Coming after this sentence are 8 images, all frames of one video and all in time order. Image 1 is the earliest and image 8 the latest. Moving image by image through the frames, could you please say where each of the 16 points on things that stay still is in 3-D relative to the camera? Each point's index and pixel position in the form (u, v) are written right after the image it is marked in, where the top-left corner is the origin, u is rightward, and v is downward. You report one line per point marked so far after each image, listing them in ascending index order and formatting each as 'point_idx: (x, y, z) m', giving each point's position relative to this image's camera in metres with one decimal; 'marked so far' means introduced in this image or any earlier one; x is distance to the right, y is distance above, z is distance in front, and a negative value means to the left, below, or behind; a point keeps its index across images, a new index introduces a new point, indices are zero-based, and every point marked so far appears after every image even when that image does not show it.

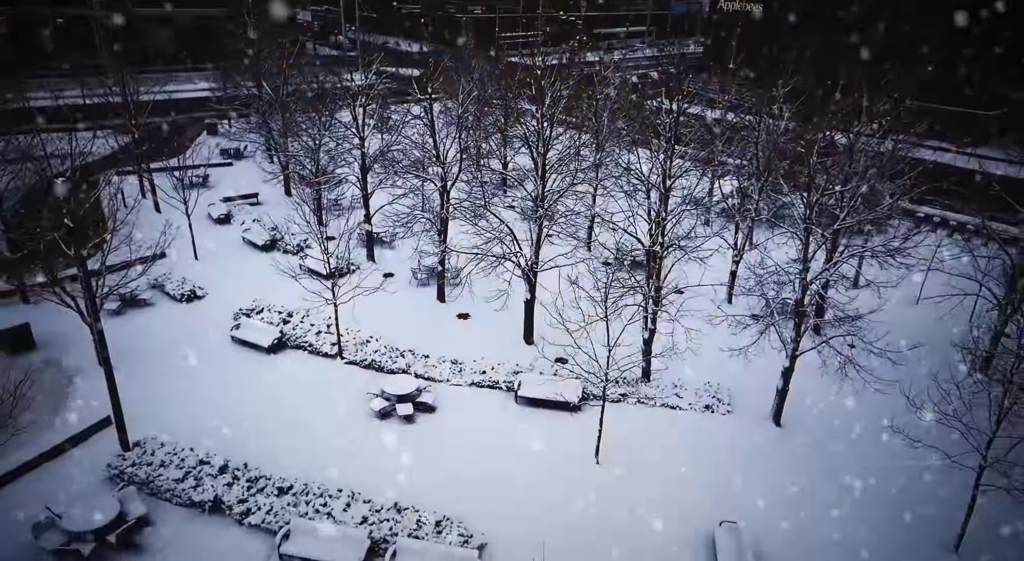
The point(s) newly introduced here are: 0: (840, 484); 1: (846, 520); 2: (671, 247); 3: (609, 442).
0: (+7.6, -4.7, +15.8) m
1: (+7.3, -5.3, +14.9) m
2: (+4.6, +1.0, +20.0) m
3: (+2.4, -4.1, +17.0) m
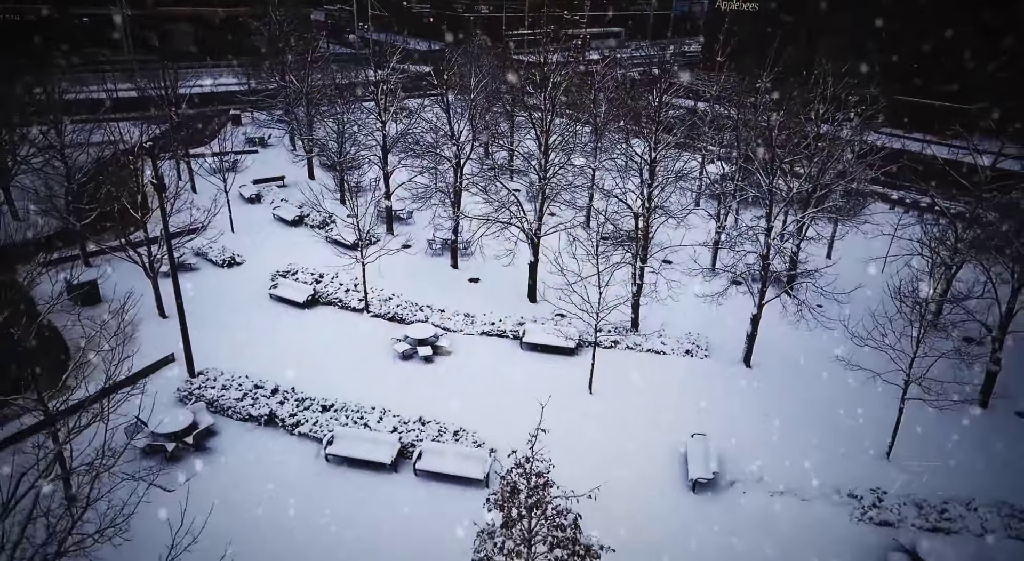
0: (+7.7, -3.4, +18.7) m
1: (+7.4, -4.0, +17.8) m
2: (+4.8, +2.2, +22.9) m
3: (+2.6, -2.8, +20.0) m
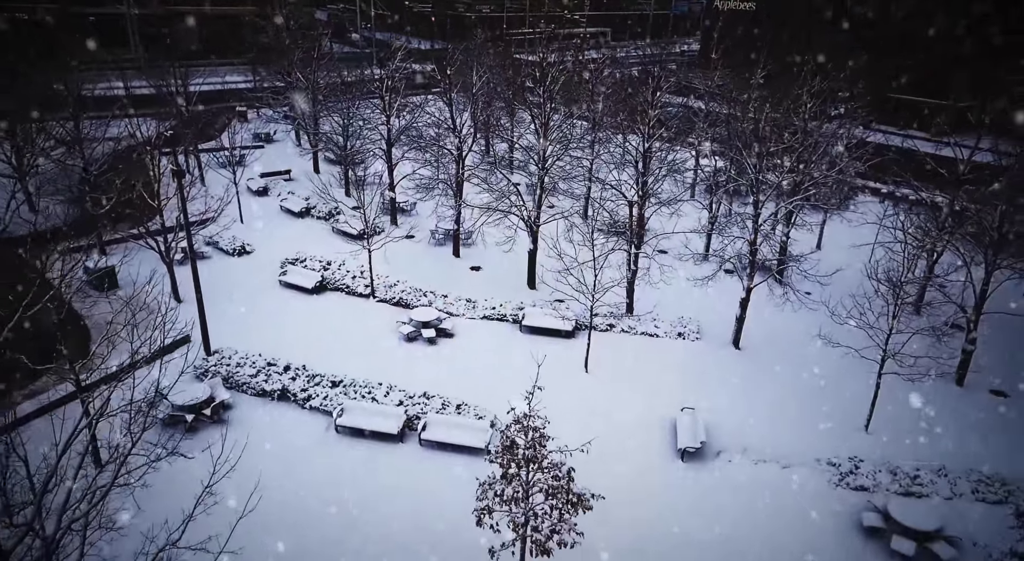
0: (+7.7, -3.0, +19.8) m
1: (+7.4, -3.6, +18.9) m
2: (+4.8, +2.7, +24.0) m
3: (+2.6, -2.3, +21.1) m
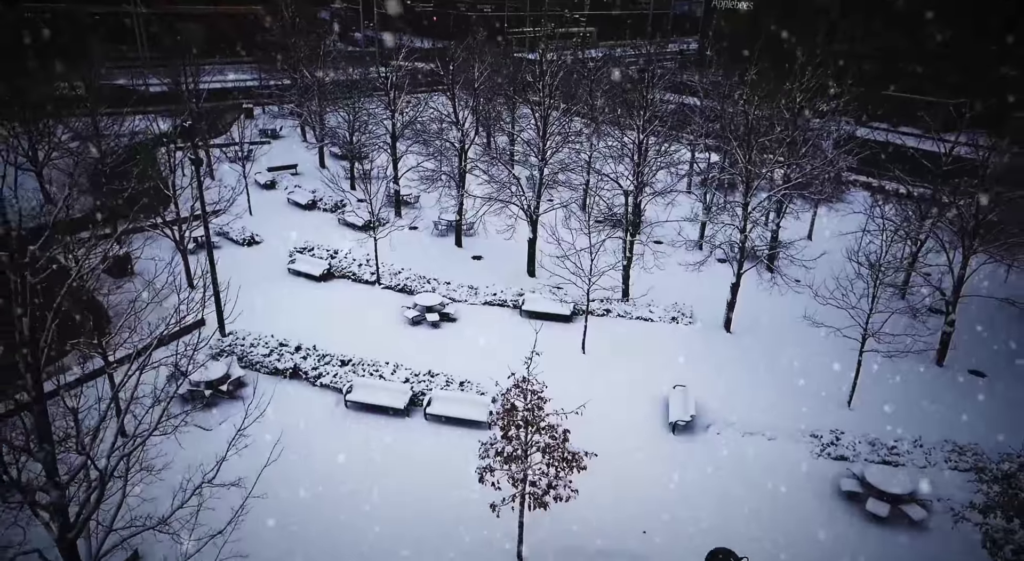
0: (+7.7, -2.5, +20.8) m
1: (+7.4, -3.1, +19.9) m
2: (+4.8, +3.2, +25.0) m
3: (+2.6, -1.8, +22.1) m
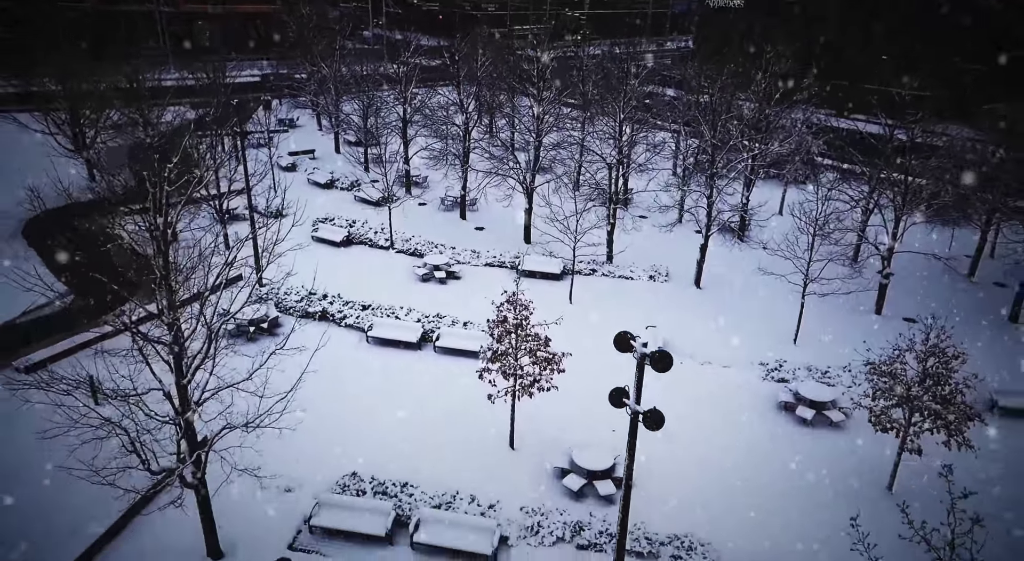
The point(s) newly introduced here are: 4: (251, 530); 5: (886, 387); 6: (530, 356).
0: (+7.6, -1.0, +24.2) m
1: (+7.3, -1.6, +23.3) m
2: (+4.8, +4.7, +28.5) m
3: (+2.5, -0.3, +25.6) m
4: (-5.8, -5.5, +15.3) m
5: (+8.7, -2.4, +15.9) m
6: (+0.5, -1.9, +16.9) m
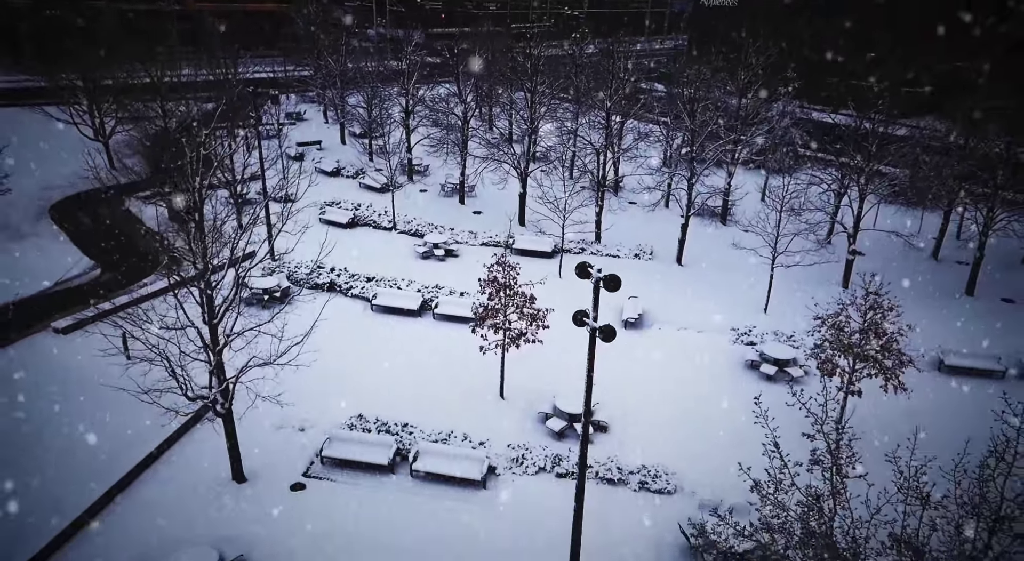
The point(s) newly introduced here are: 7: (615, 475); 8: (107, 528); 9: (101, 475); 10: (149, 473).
0: (+7.3, 0.0, +26.2) m
1: (+7.0, -0.6, +25.3) m
2: (+4.5, +5.7, +30.5) m
3: (+2.2, +0.6, +27.6) m
4: (-6.1, -4.5, +17.3) m
5: (+8.4, -1.5, +17.9) m
6: (+0.2, -0.9, +18.9) m
7: (+2.6, -5.0, +17.7) m
8: (-8.9, -5.4, +14.9) m
9: (-9.6, -4.6, +15.9) m
10: (-8.7, -4.7, +16.5) m
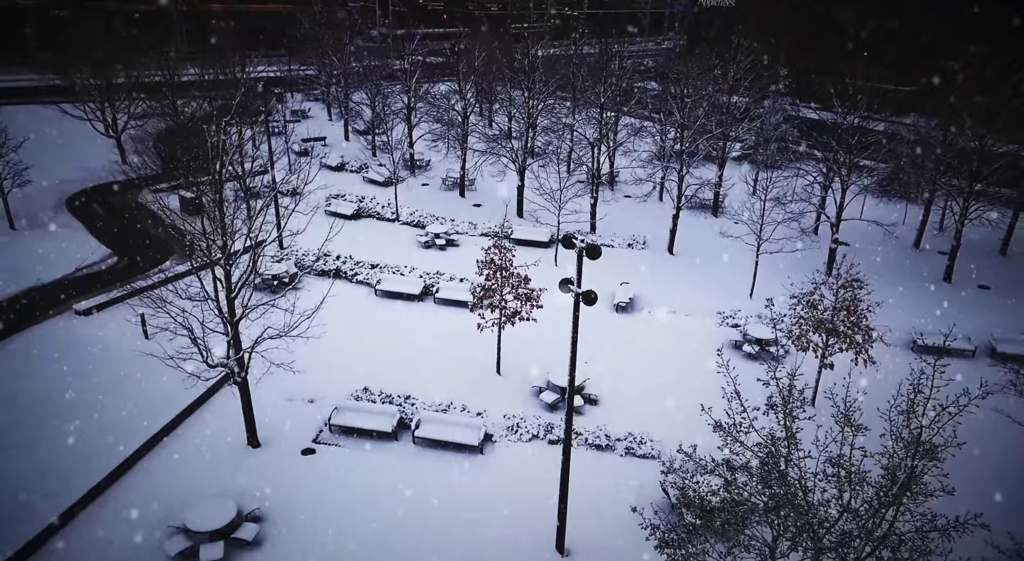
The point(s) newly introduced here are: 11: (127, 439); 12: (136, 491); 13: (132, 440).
0: (+7.2, +0.5, +27.4) m
1: (+6.9, -0.1, +26.5) m
2: (+4.4, +6.2, +31.7) m
3: (+2.1, +1.1, +28.8) m
4: (-6.2, -3.9, +18.6) m
5: (+8.2, -1.0, +19.1) m
6: (+0.1, -0.4, +20.1) m
7: (+2.5, -4.5, +18.9) m
8: (-9.0, -4.9, +16.2) m
9: (-9.7, -4.0, +17.1) m
10: (-8.9, -4.1, +17.7) m
11: (-9.7, -4.0, +17.3) m
12: (-8.8, -4.9, +16.1) m
13: (-9.6, -4.0, +17.2) m
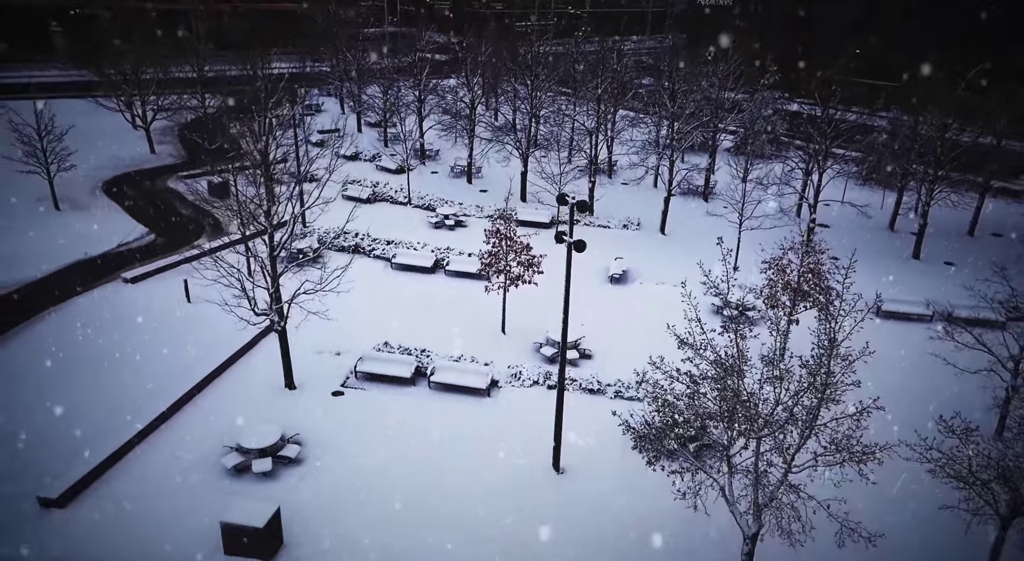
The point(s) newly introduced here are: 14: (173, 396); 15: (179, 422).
0: (+7.4, +1.5, +30.0) m
1: (+7.1, +0.9, +29.1) m
2: (+4.6, +7.2, +34.2) m
3: (+2.3, +2.2, +31.3) m
4: (-6.1, -2.9, +21.1) m
5: (+8.4, +0.1, +21.6) m
6: (+0.2, +0.7, +22.7) m
7: (+2.6, -3.4, +21.4) m
8: (-8.9, -3.8, +18.8) m
9: (-9.6, -2.9, +19.7) m
10: (-8.8, -3.0, +20.3) m
11: (-9.6, -2.9, +19.9) m
12: (-8.7, -3.9, +18.7) m
13: (-9.5, -2.9, +19.8) m
14: (-9.4, -3.1, +19.6) m
15: (-9.0, -3.8, +18.8) m
